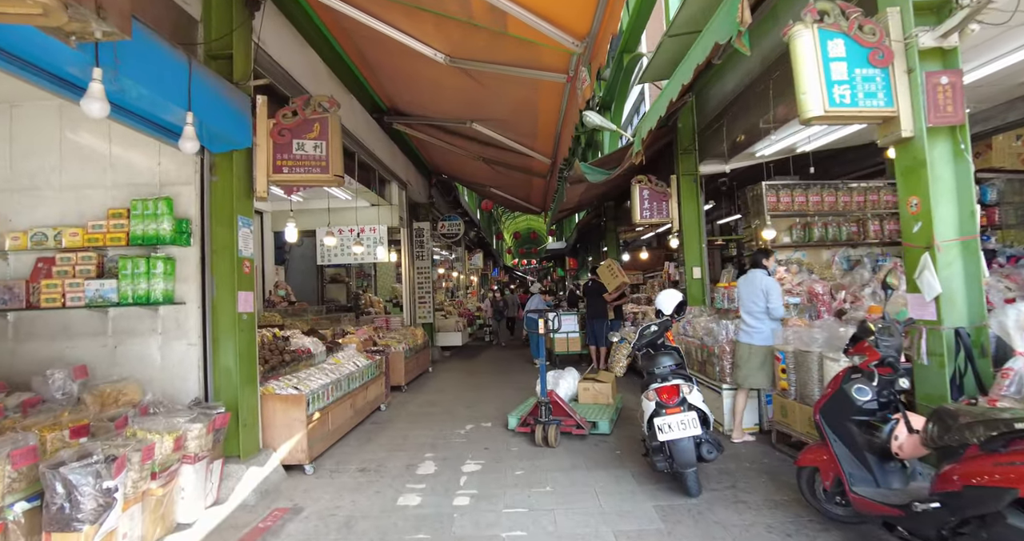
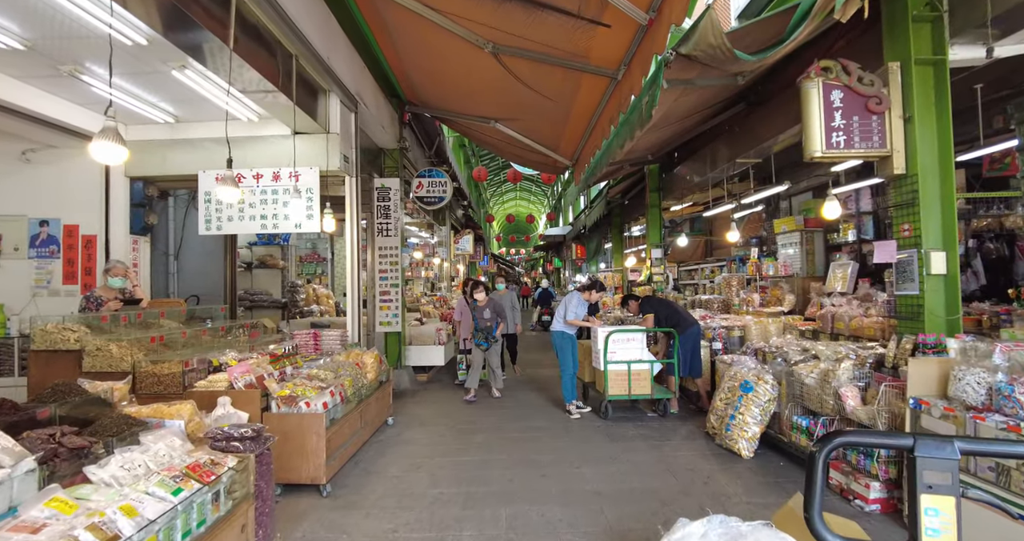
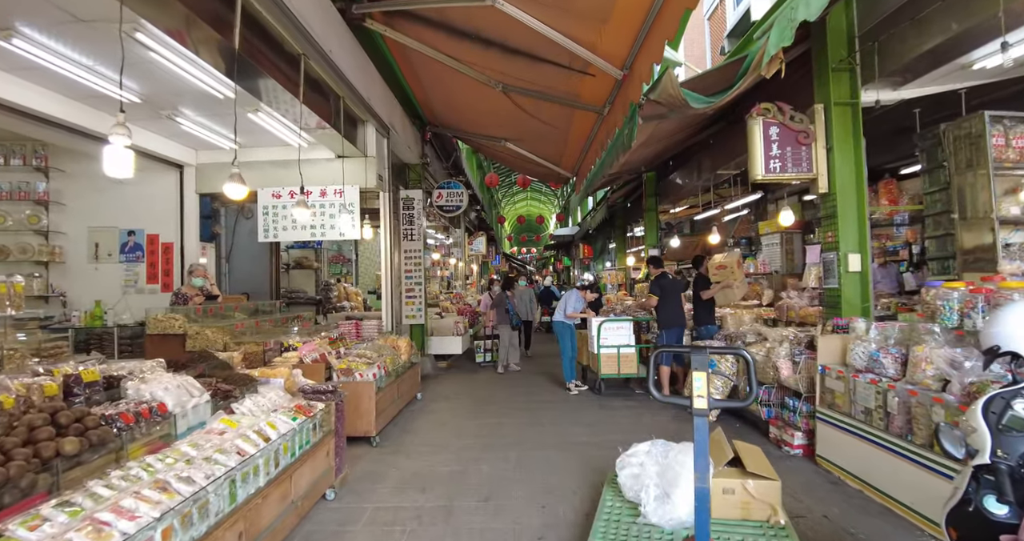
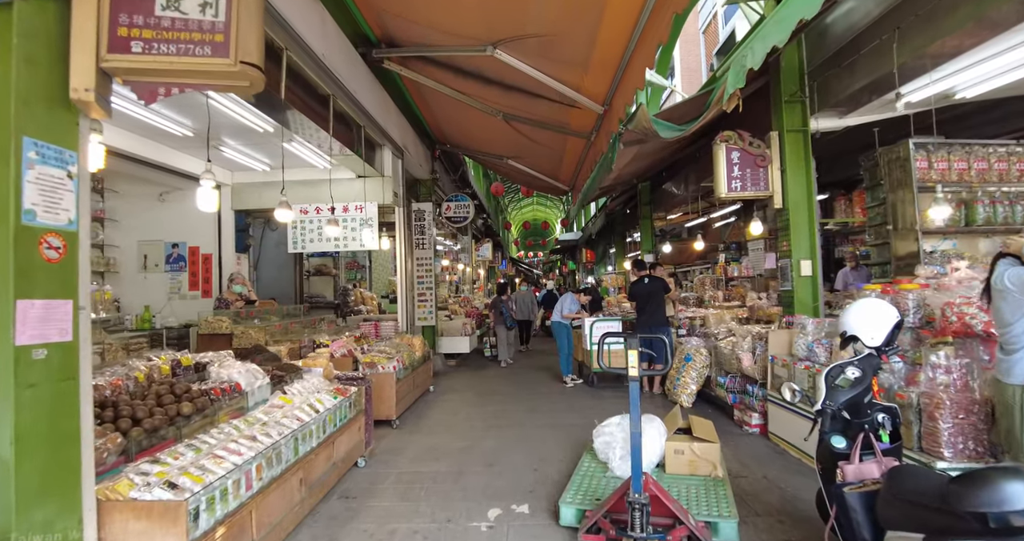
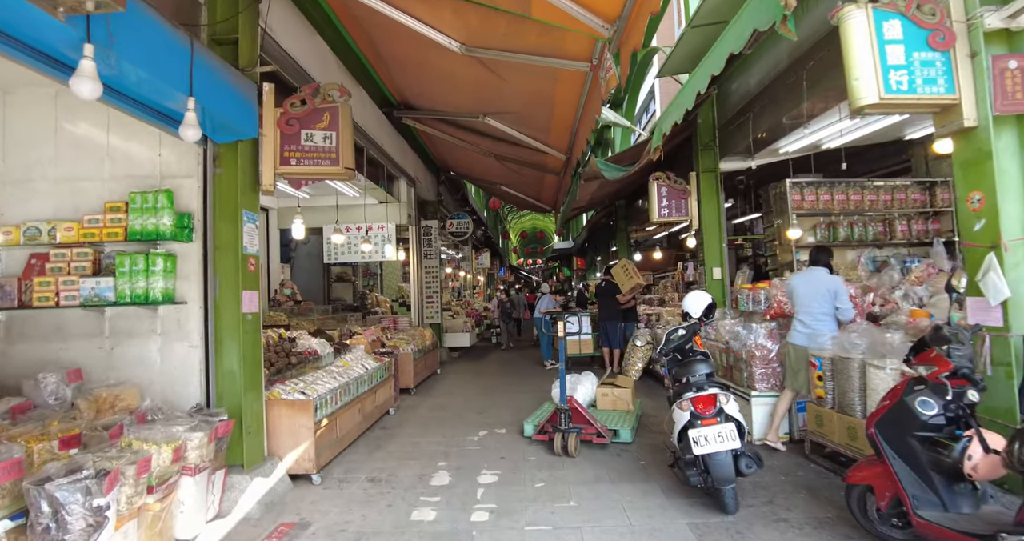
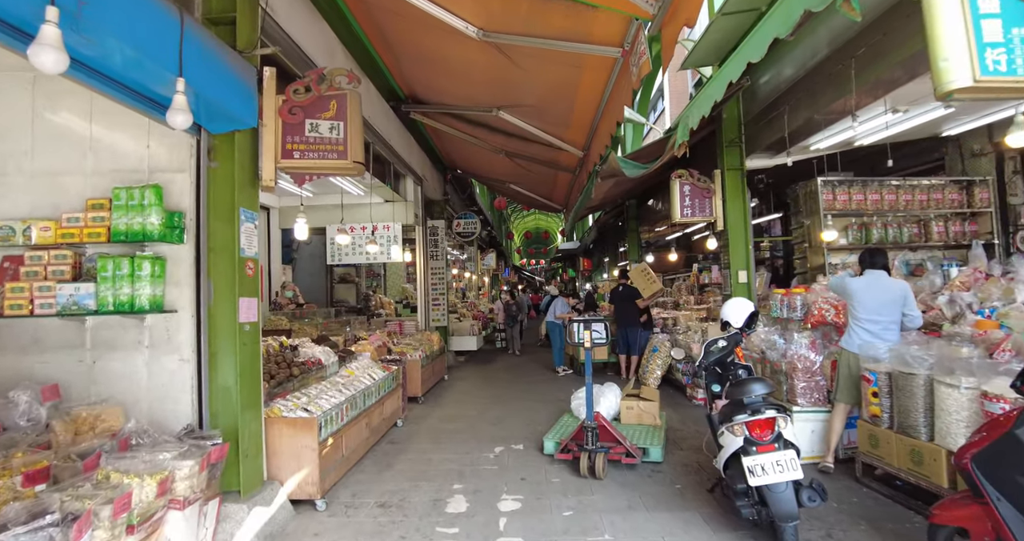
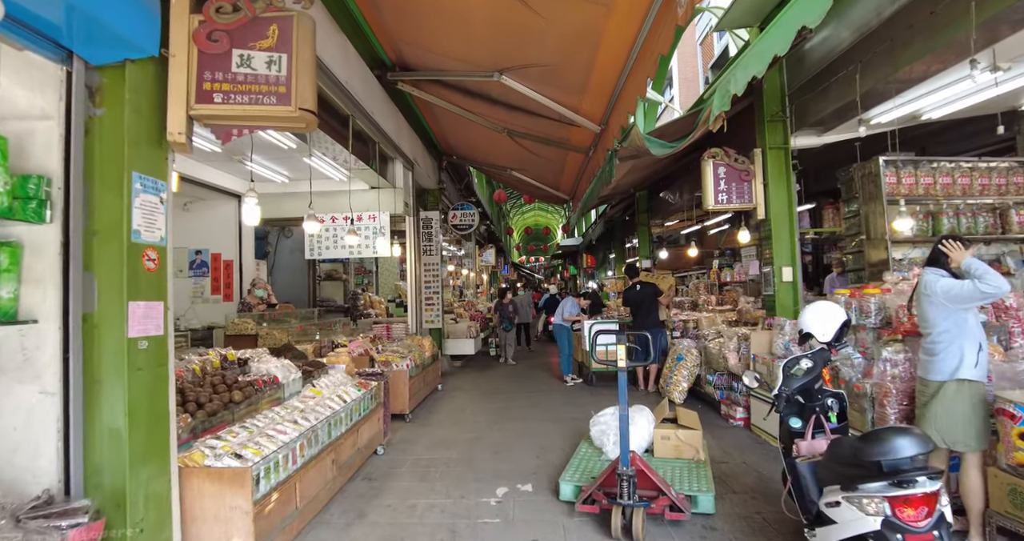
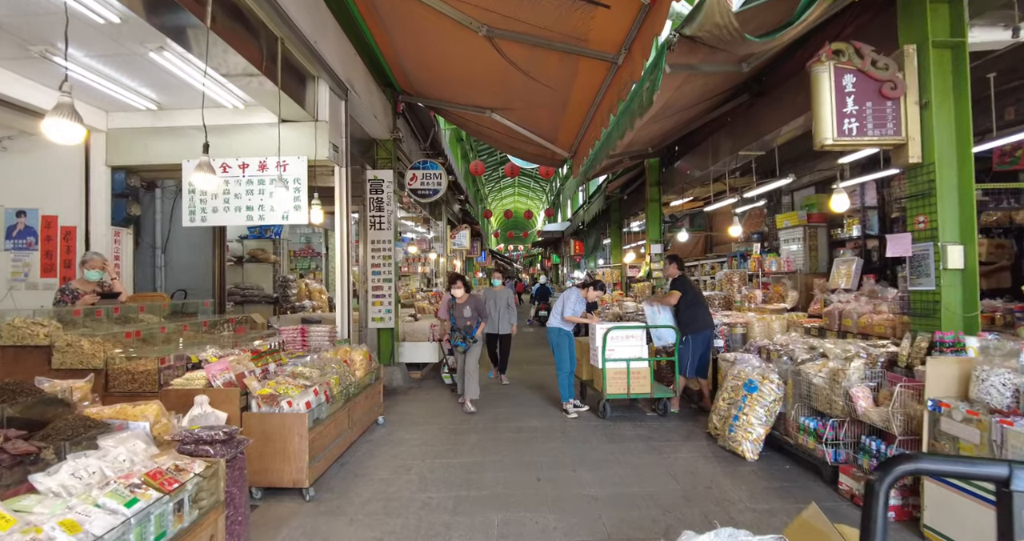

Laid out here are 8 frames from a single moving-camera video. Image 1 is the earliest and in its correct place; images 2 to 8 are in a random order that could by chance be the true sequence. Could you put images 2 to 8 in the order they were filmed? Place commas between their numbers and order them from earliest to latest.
5, 6, 7, 4, 3, 2, 8
